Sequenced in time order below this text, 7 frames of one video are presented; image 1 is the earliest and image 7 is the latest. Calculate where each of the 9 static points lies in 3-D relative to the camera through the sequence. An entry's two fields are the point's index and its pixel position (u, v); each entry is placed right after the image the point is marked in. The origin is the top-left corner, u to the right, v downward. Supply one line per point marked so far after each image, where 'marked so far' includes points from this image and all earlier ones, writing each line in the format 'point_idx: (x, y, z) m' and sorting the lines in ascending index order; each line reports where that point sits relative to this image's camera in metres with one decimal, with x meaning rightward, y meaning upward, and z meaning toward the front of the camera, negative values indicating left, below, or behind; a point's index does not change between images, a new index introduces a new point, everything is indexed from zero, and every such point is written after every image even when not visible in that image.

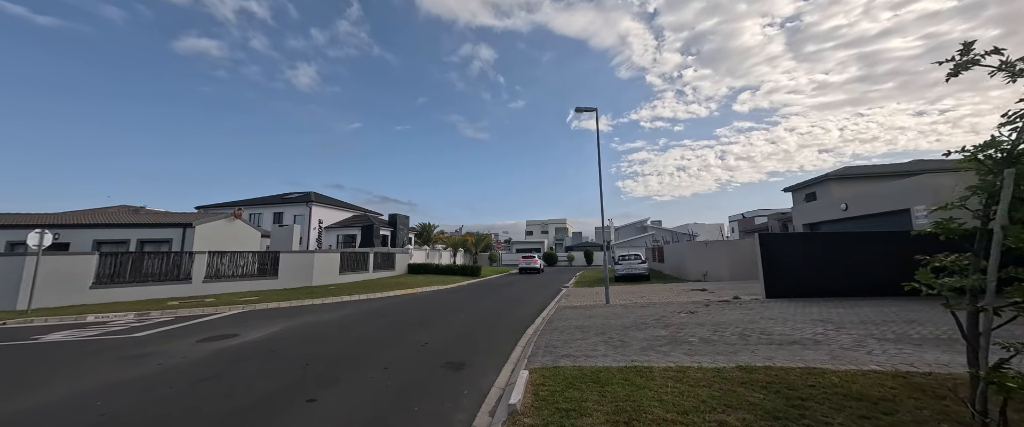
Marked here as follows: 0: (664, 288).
0: (+6.2, -3.0, +14.1) m
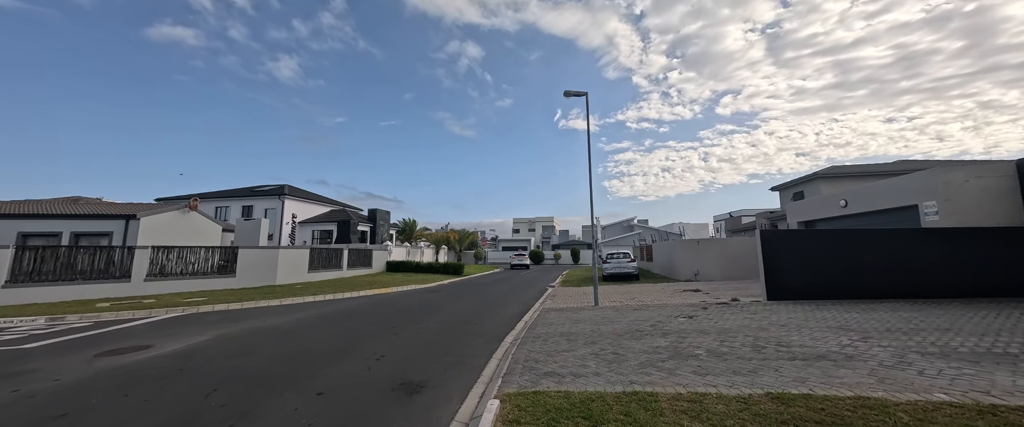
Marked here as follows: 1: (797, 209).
0: (+5.4, -2.8, +13.2) m
1: (+12.9, +0.2, +16.0) m
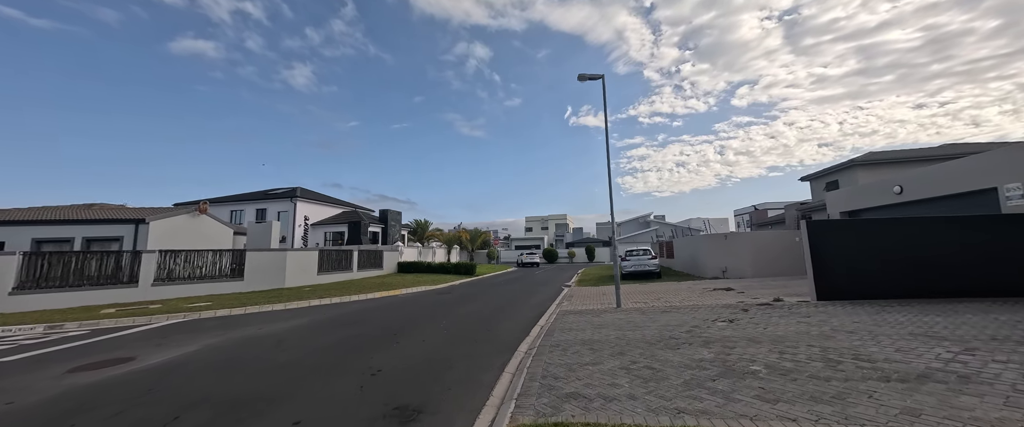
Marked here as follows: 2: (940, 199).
0: (+5.9, -2.5, +12.1) m
1: (+13.4, +0.6, +14.6) m
2: (+12.7, +0.4, +10.6) m
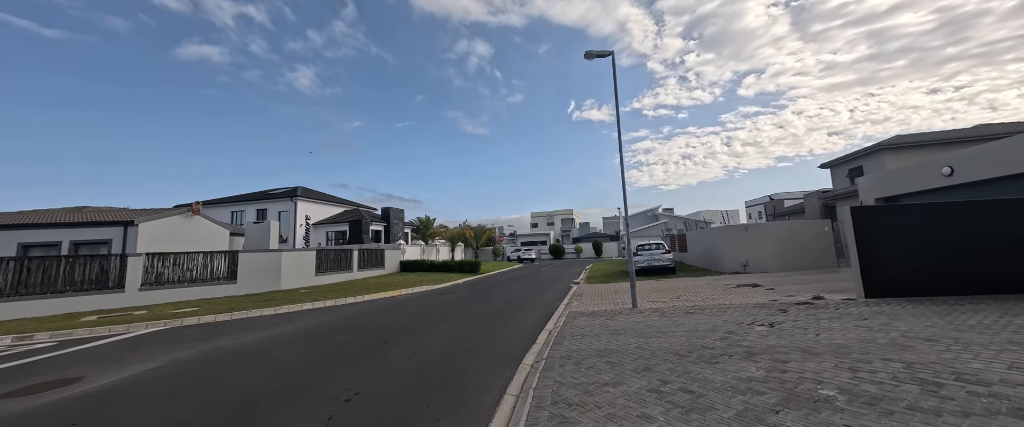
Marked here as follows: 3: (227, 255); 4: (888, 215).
0: (+6.0, -2.2, +11.1) m
1: (+13.5, +1.1, +13.5) m
2: (+12.7, +0.9, +9.5) m
3: (-13.9, -2.0, +17.4) m
4: (+8.0, -0.1, +7.7) m
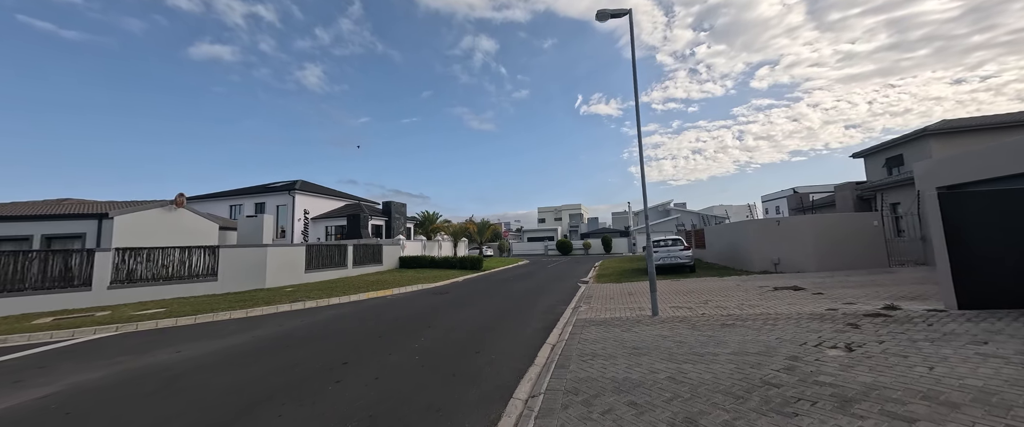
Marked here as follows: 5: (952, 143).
0: (+5.9, -2.0, +9.5) m
1: (+13.5, +1.4, +11.7) m
2: (+12.7, +1.1, +7.7) m
3: (-13.8, -1.7, +16.1) m
4: (+7.9, +0.1, +6.0) m
5: (+20.1, +3.3, +16.3) m
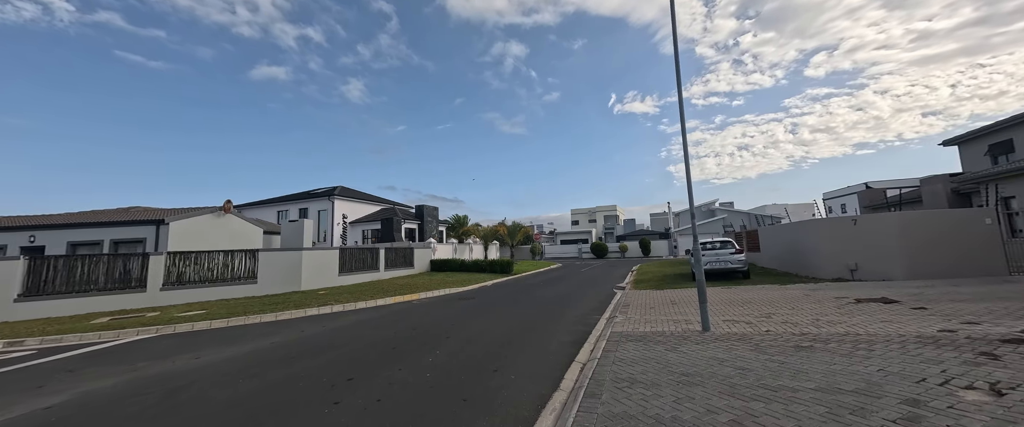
0: (+6.6, -1.9, +8.0) m
1: (+14.3, +1.5, +9.5) m
2: (+13.1, +1.2, +5.6) m
3: (-12.3, -1.9, +16.7) m
4: (+8.2, +0.2, +4.4) m
5: (+21.3, +3.5, +13.4) m
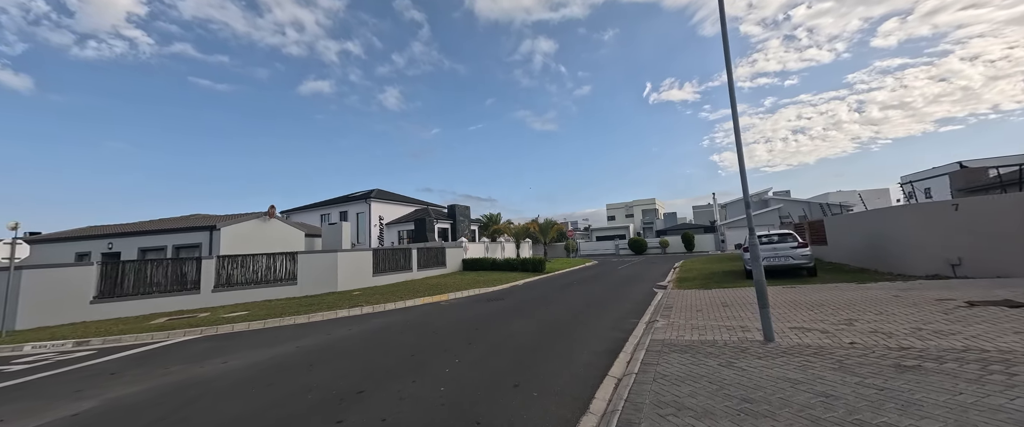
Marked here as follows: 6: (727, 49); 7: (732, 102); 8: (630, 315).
0: (+7.2, -1.6, +6.7) m
1: (+14.9, +2.0, +7.2) m
2: (+13.2, +1.7, +3.5) m
3: (-10.7, -2.1, +17.3) m
4: (+8.2, +0.5, +2.9) m
5: (+22.2, +4.2, +10.3) m
6: (+4.4, +3.4, +7.4) m
7: (+4.4, +2.3, +7.1) m
8: (+3.0, -2.5, +8.8) m
